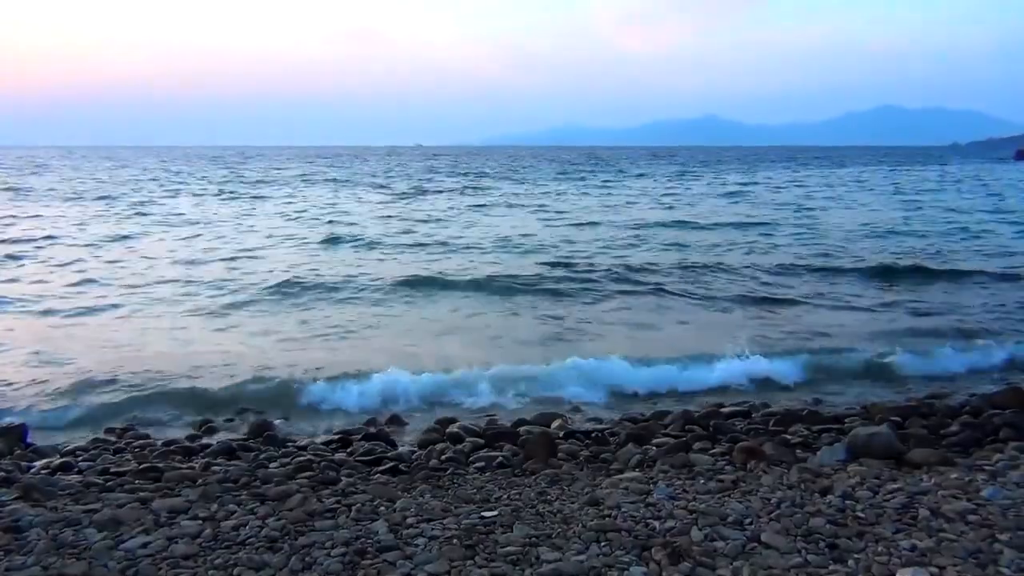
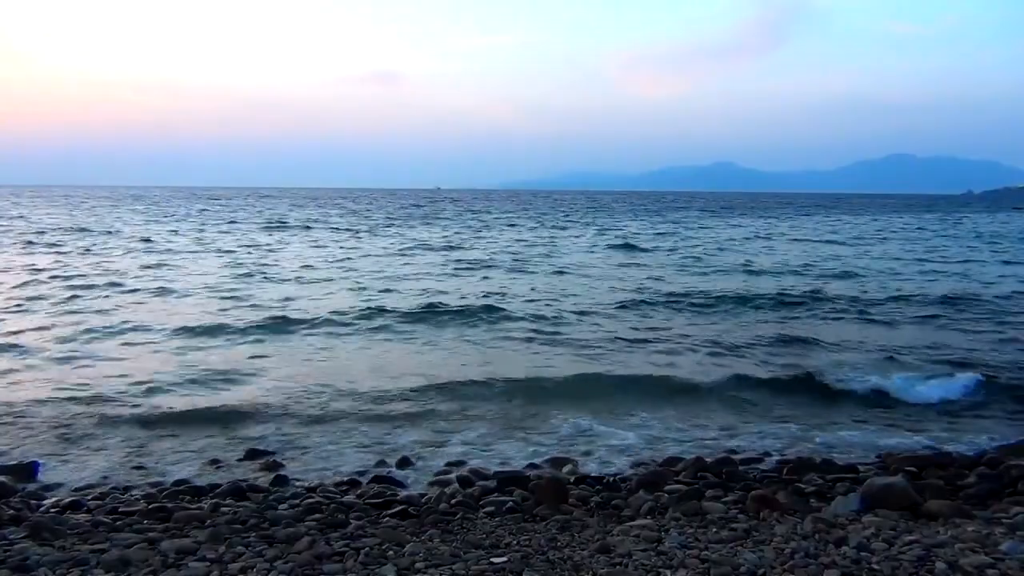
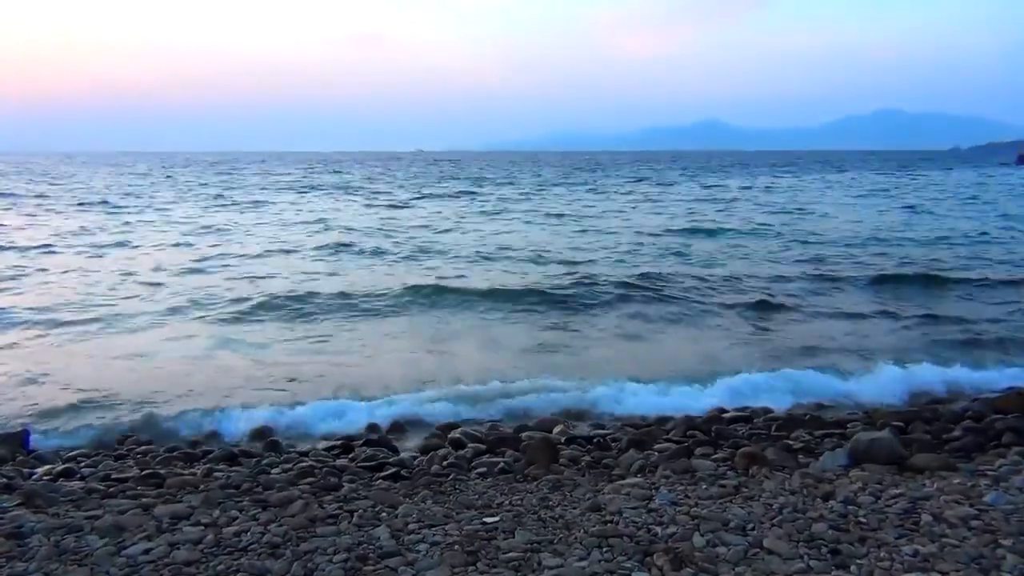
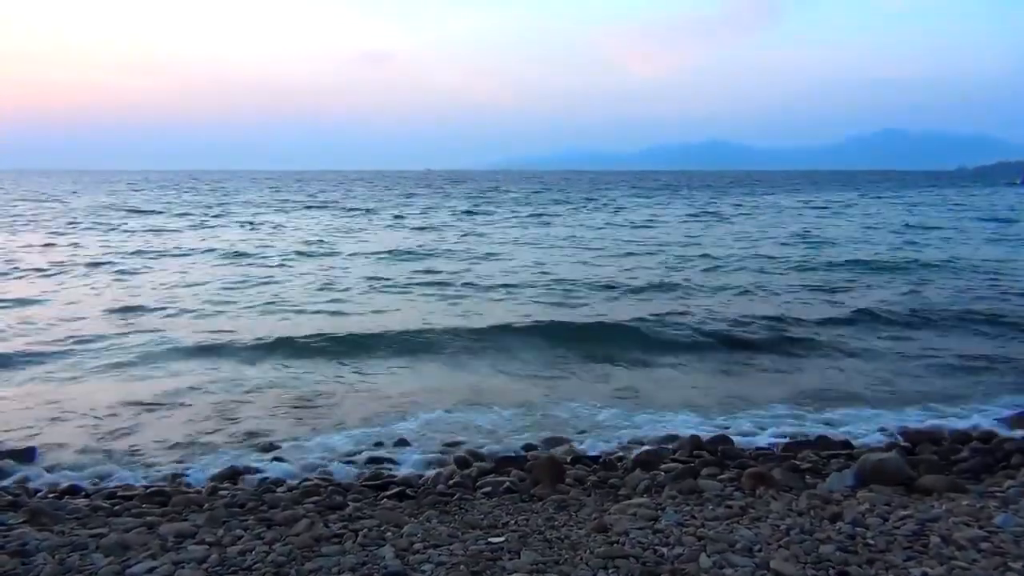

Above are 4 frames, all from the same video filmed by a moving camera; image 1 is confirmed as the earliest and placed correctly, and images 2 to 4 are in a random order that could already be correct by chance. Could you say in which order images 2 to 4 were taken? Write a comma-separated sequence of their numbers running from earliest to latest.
3, 4, 2
